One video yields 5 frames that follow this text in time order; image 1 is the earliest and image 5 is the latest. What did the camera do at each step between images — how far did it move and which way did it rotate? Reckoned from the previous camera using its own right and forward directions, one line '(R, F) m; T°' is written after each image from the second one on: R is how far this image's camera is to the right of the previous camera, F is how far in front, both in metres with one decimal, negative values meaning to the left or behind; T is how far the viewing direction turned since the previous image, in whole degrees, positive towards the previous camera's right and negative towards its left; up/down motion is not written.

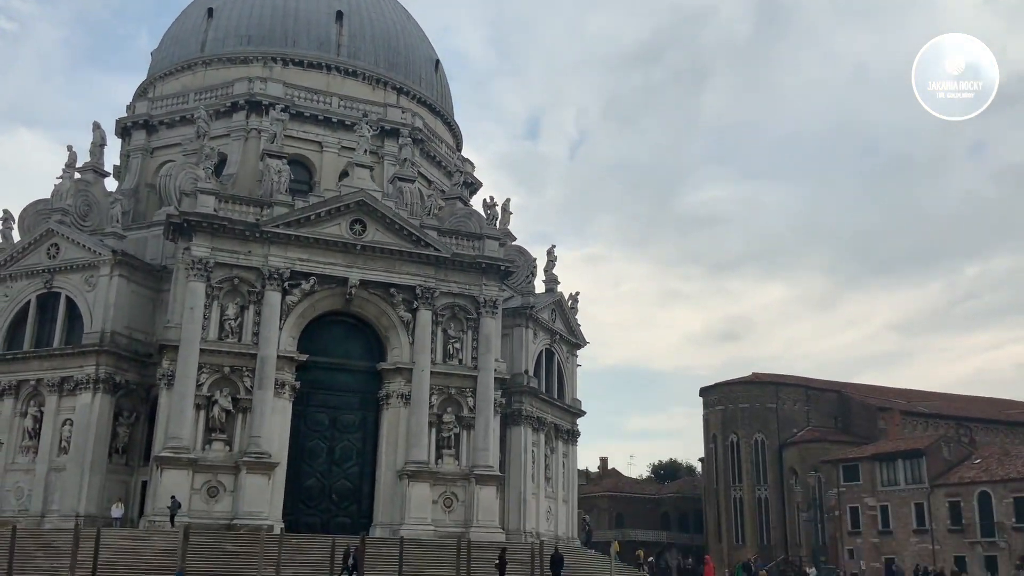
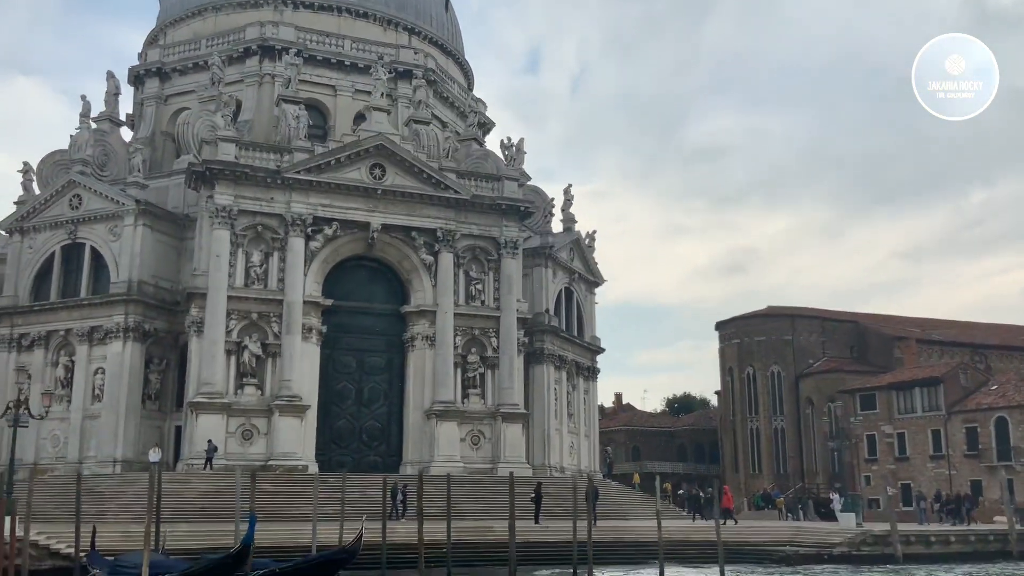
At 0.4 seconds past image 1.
(-0.6, -0.3) m; 0°
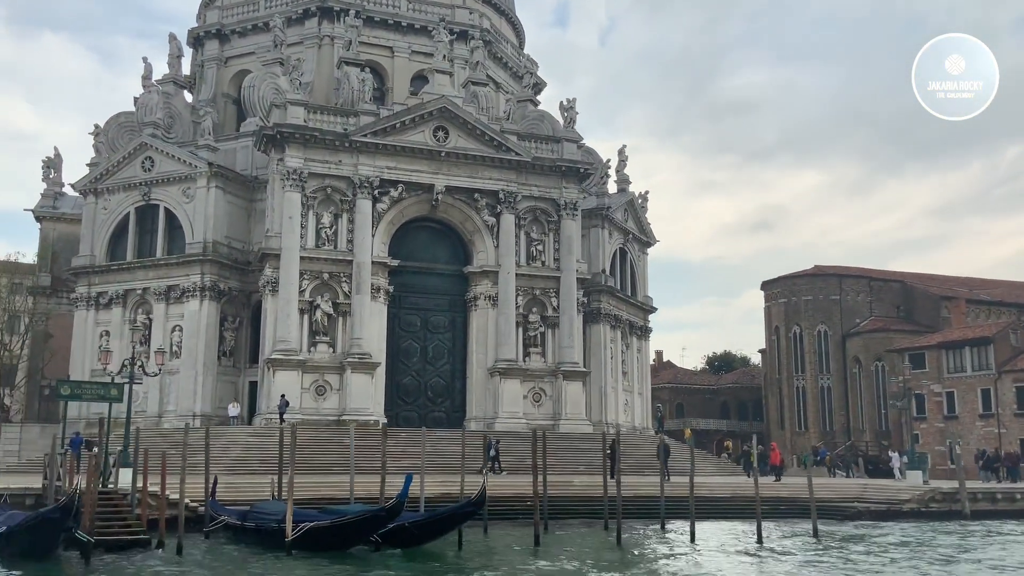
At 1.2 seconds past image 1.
(-1.4, -0.9) m; -1°
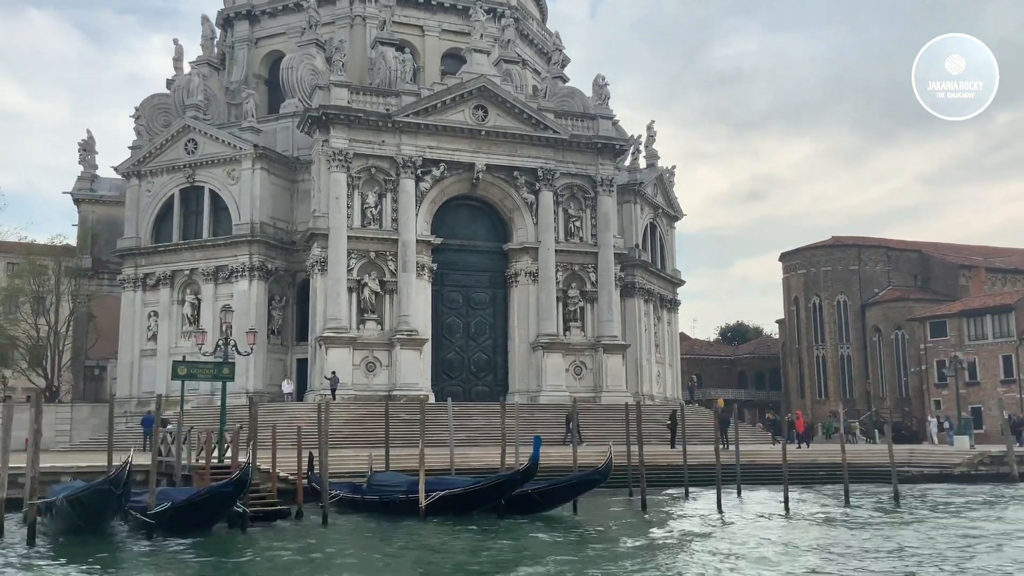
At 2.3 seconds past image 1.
(-1.9, -0.8) m; 0°
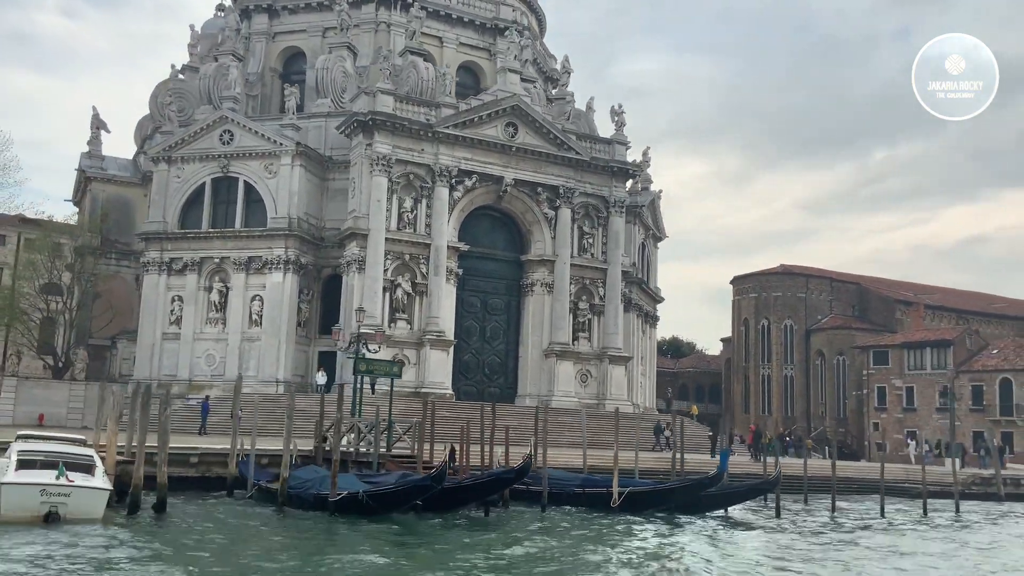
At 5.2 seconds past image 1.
(-5.7, -2.0) m; +7°
